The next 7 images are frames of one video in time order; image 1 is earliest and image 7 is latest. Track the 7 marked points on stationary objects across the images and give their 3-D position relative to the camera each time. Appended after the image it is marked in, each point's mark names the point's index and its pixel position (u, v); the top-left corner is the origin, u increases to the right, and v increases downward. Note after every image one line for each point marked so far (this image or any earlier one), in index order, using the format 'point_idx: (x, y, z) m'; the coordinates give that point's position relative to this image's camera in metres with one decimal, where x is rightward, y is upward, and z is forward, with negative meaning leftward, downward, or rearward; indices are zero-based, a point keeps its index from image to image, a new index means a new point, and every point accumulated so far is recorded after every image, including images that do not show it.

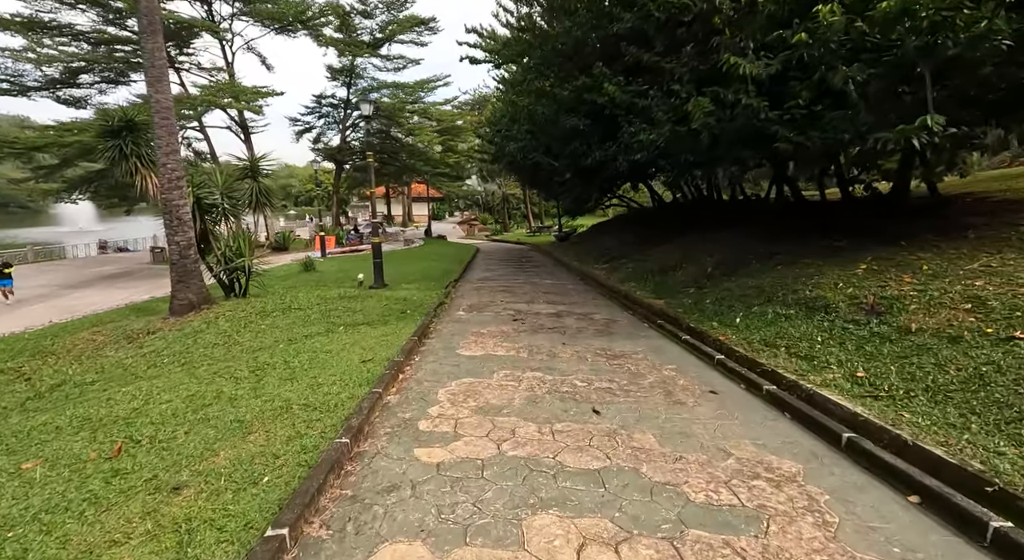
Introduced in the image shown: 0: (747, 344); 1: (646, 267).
0: (+2.3, -0.6, +5.2) m
1: (+3.0, +0.3, +11.7) m
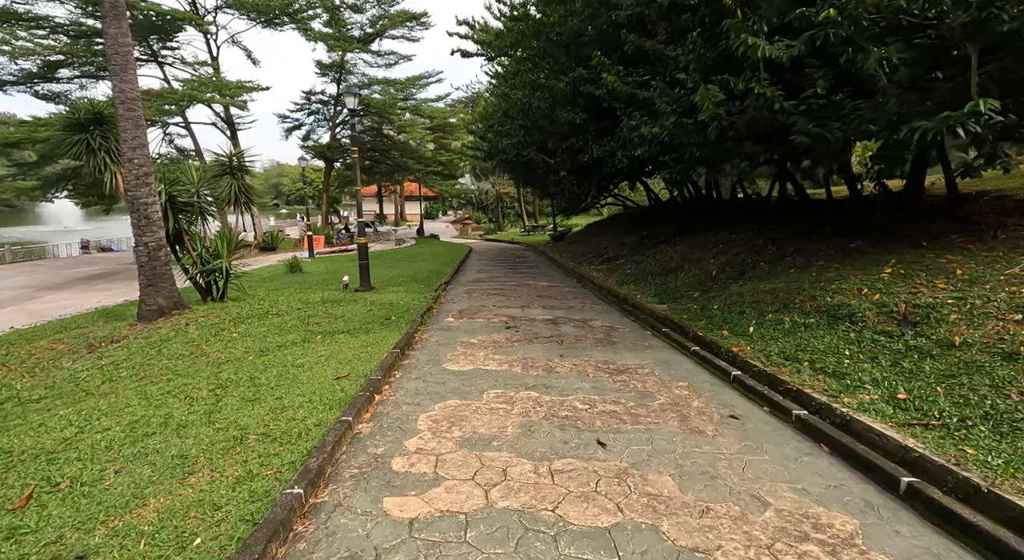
0: (+2.2, -0.7, +4.7) m
1: (+2.8, +0.2, +11.2) m
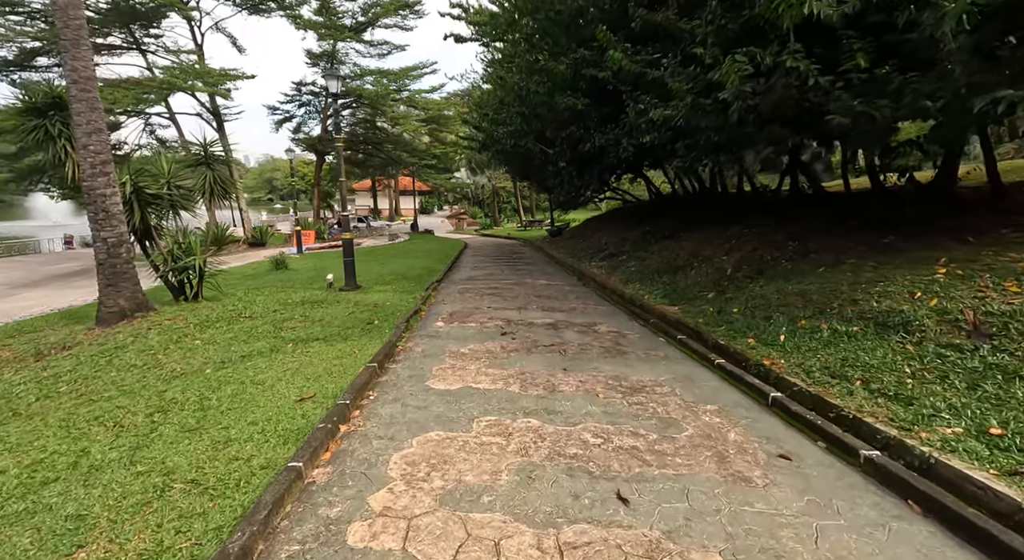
0: (+2.2, -0.7, +4.0) m
1: (+2.7, +0.3, +10.4) m
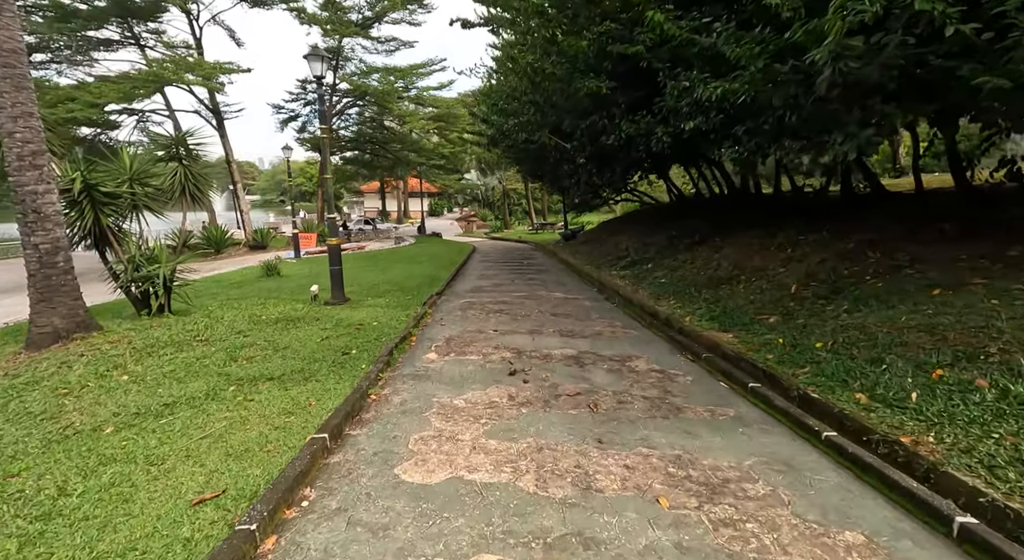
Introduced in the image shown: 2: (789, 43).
0: (+2.3, -0.9, +2.5) m
1: (+2.9, 0.0, +9.0) m
2: (+2.3, +2.0, +4.4) m
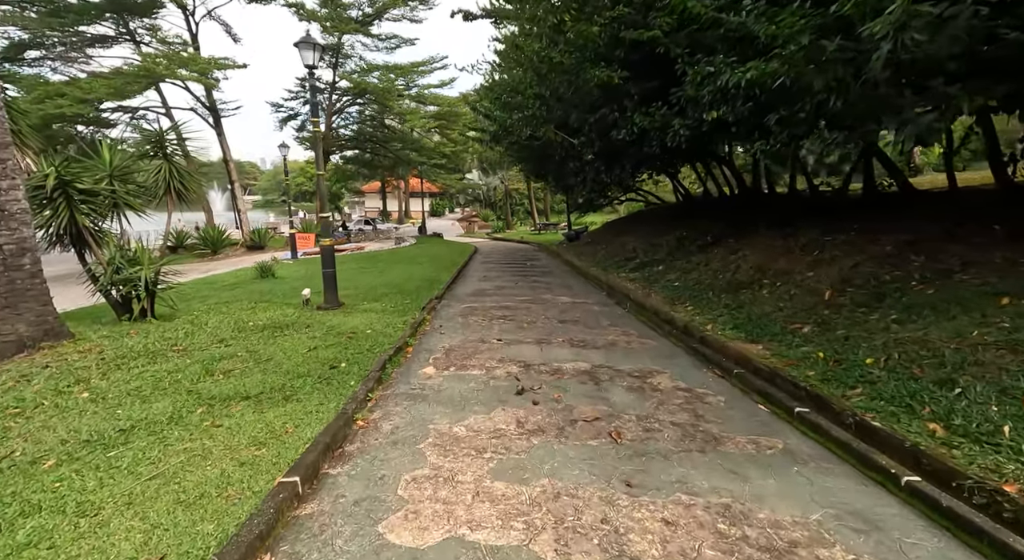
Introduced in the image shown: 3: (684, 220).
0: (+2.3, -1.0, +2.0) m
1: (+3.0, 0.0, +8.4) m
2: (+2.4, +1.9, +3.9) m
3: (+4.9, +1.7, +15.2) m
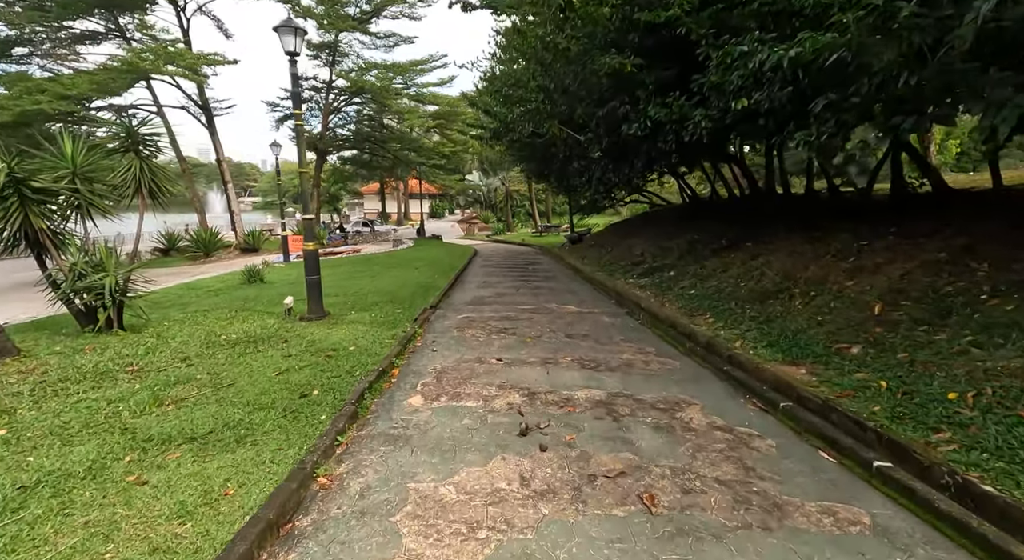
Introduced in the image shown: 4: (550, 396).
0: (+2.3, -1.1, +1.2) m
1: (+3.0, -0.2, +7.7) m
2: (+2.4, +1.8, +3.1) m
3: (+4.9, +1.6, +14.4) m
4: (+0.3, -0.9, +4.1) m
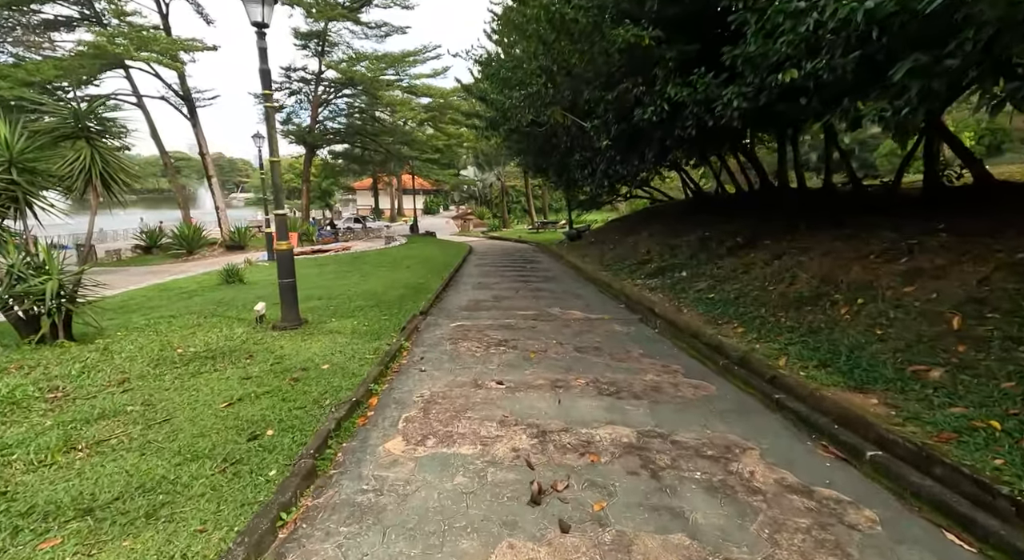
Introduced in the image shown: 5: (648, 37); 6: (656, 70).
0: (+2.4, -1.1, +0.4) m
1: (+3.0, -0.2, +6.8) m
2: (+2.4, +1.8, +2.3) m
3: (+4.9, +1.6, +13.6) m
4: (+0.3, -1.0, +3.3) m
5: (+1.5, +2.6, +5.7) m
6: (+1.8, +2.6, +6.5) m
